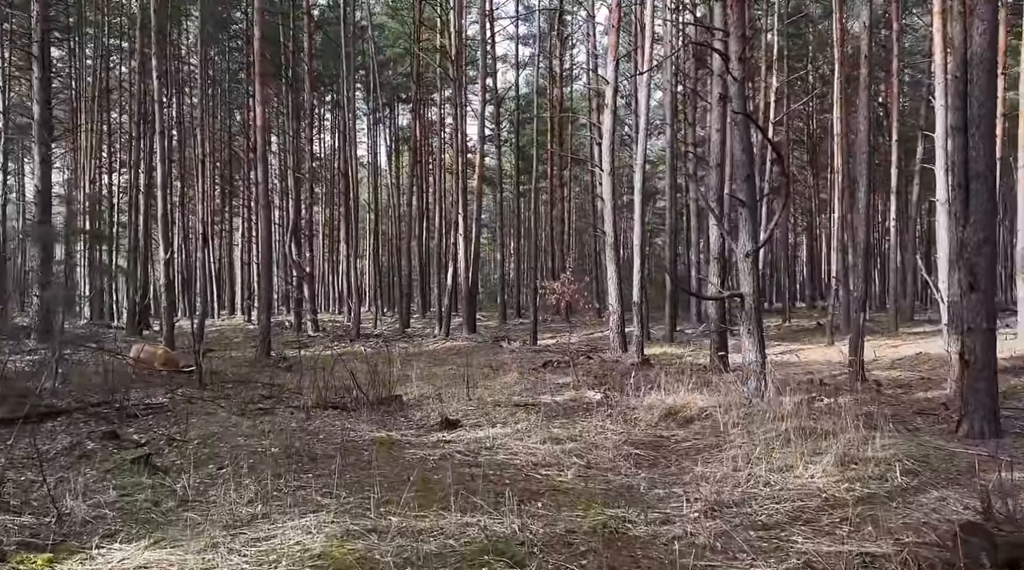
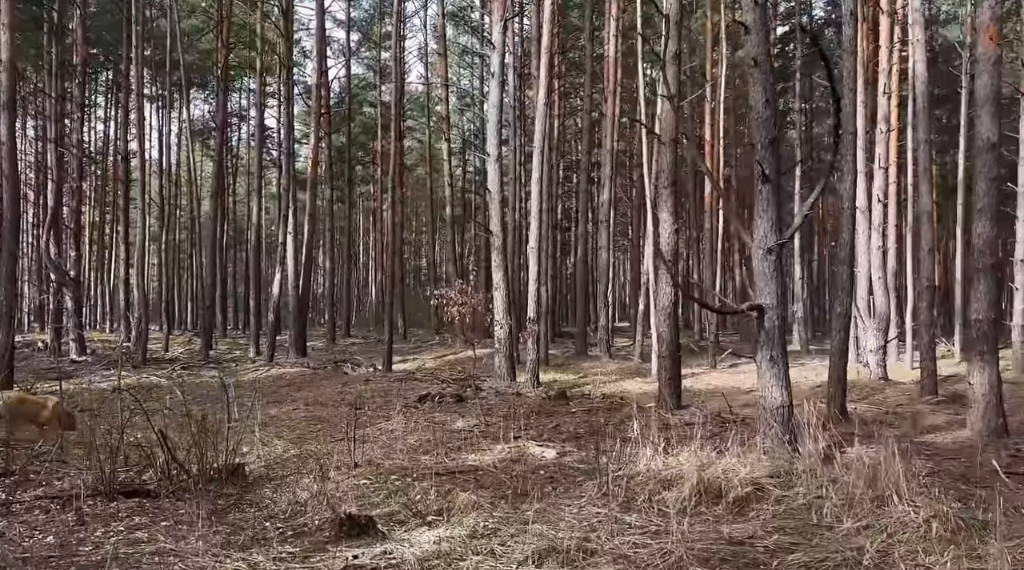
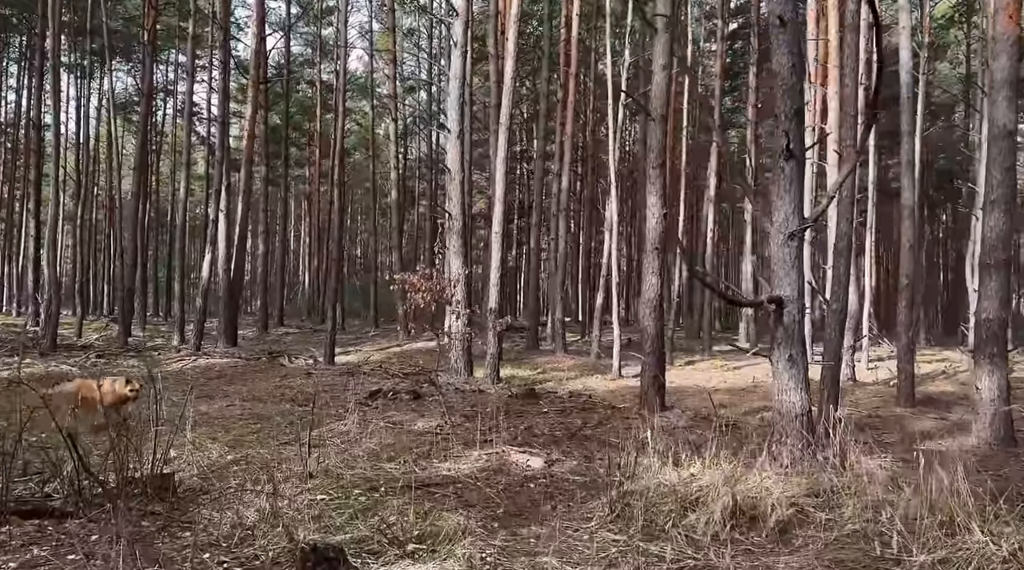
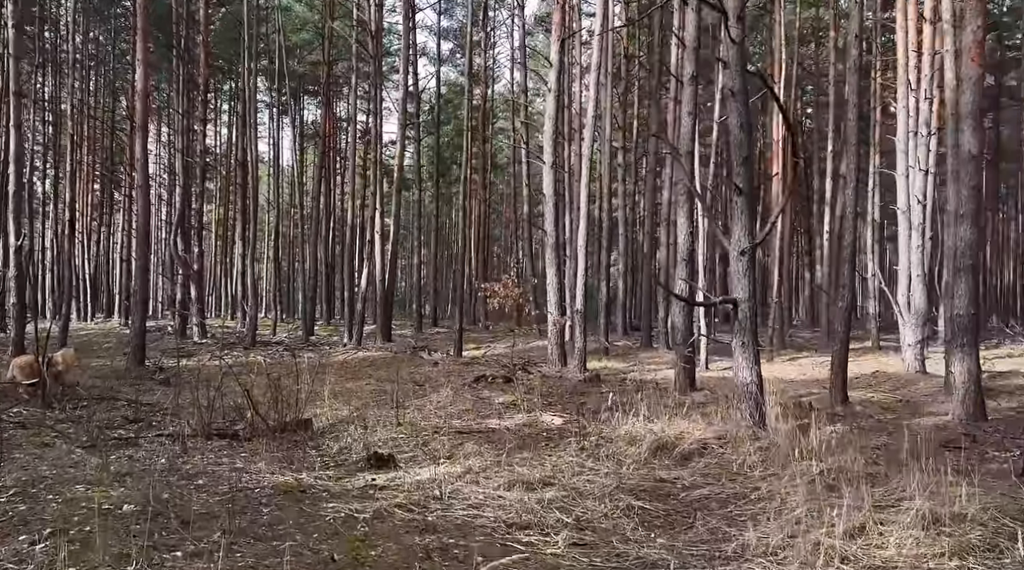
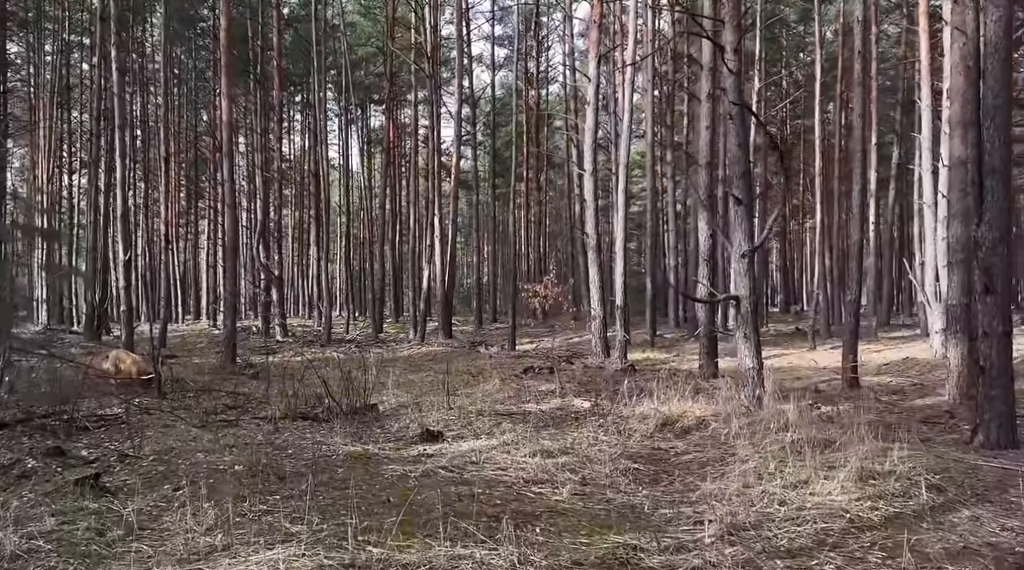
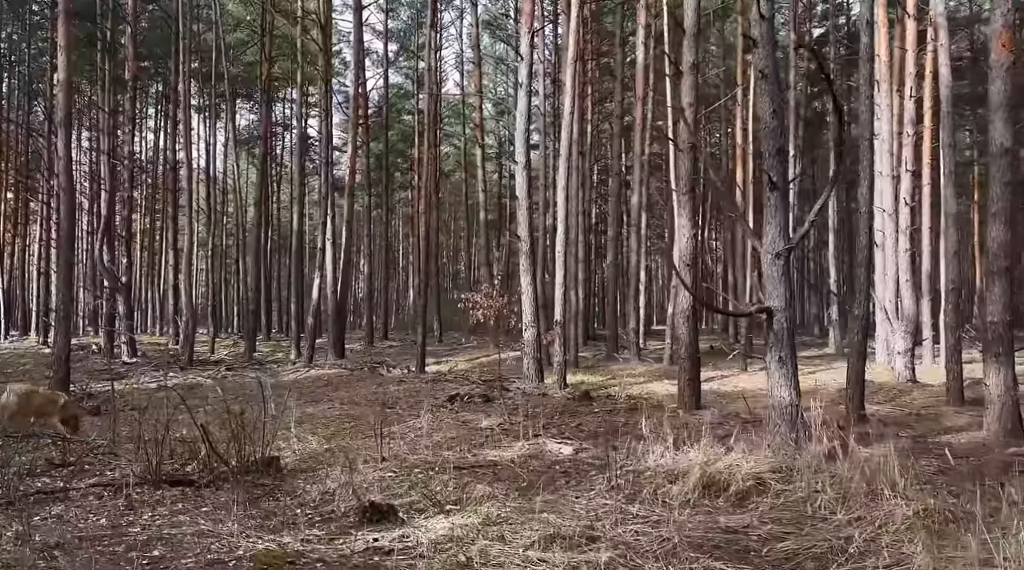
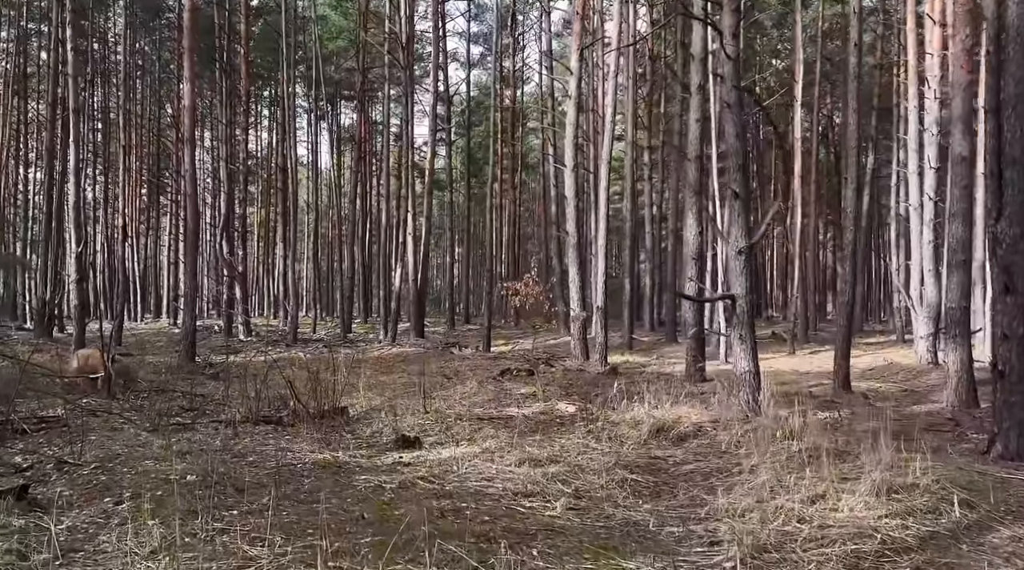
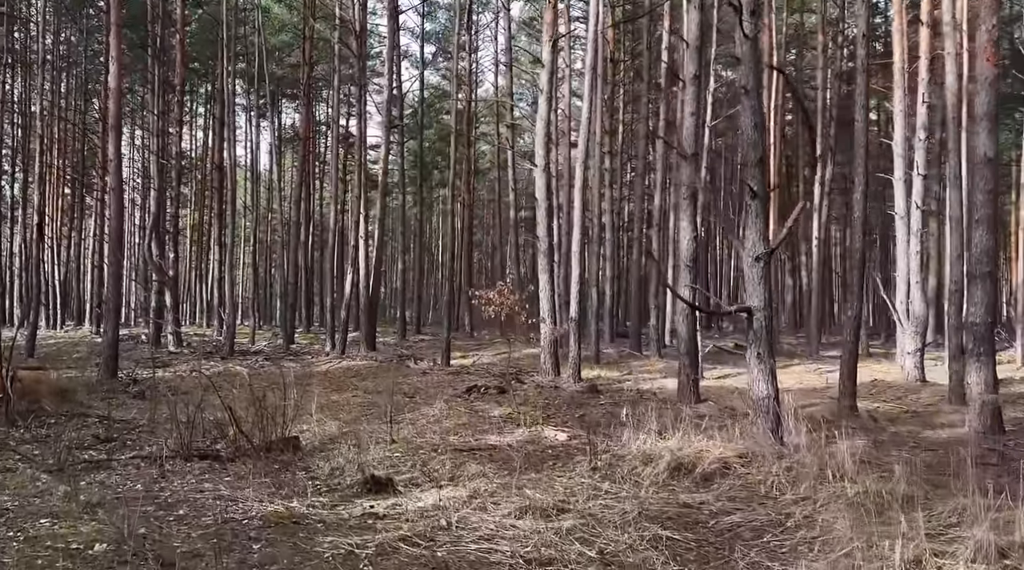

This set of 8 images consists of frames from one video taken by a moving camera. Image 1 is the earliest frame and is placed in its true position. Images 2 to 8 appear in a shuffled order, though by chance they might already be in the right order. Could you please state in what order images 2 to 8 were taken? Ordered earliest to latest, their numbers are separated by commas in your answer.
5, 7, 4, 8, 6, 2, 3
